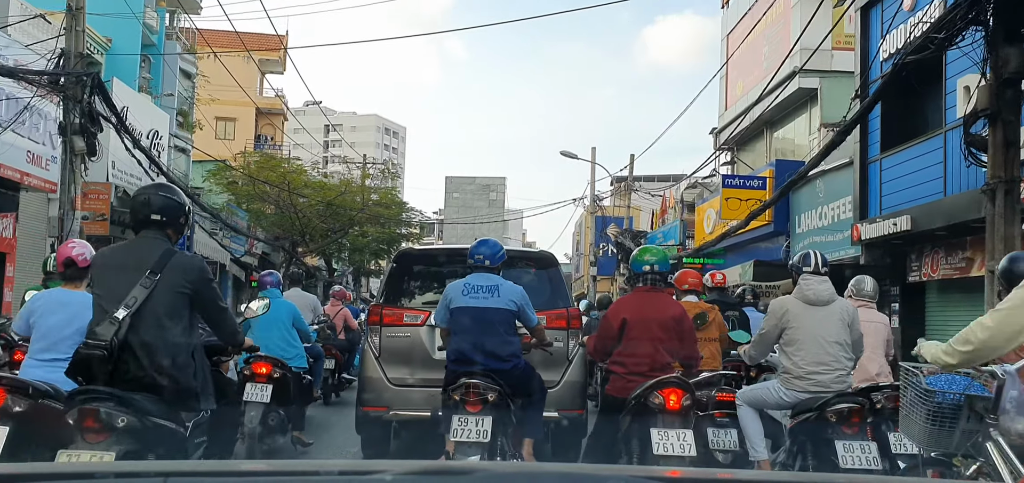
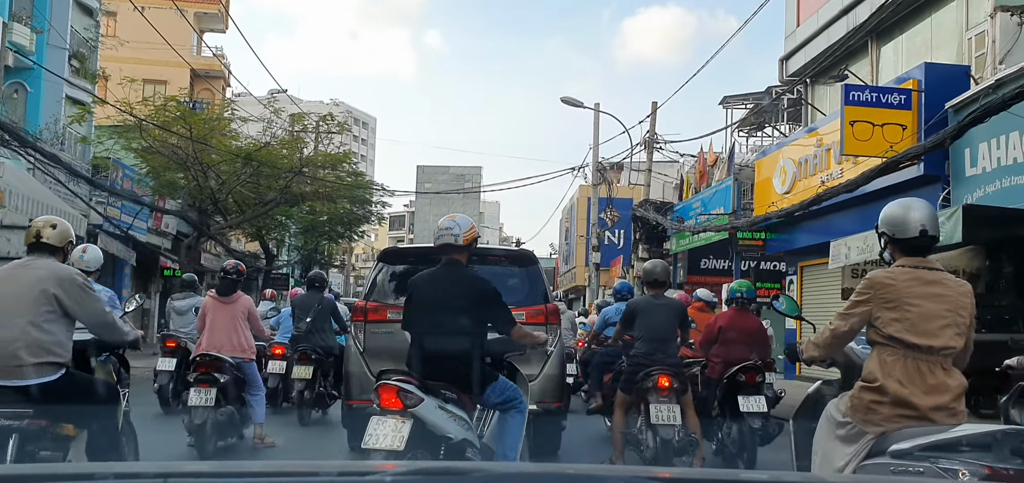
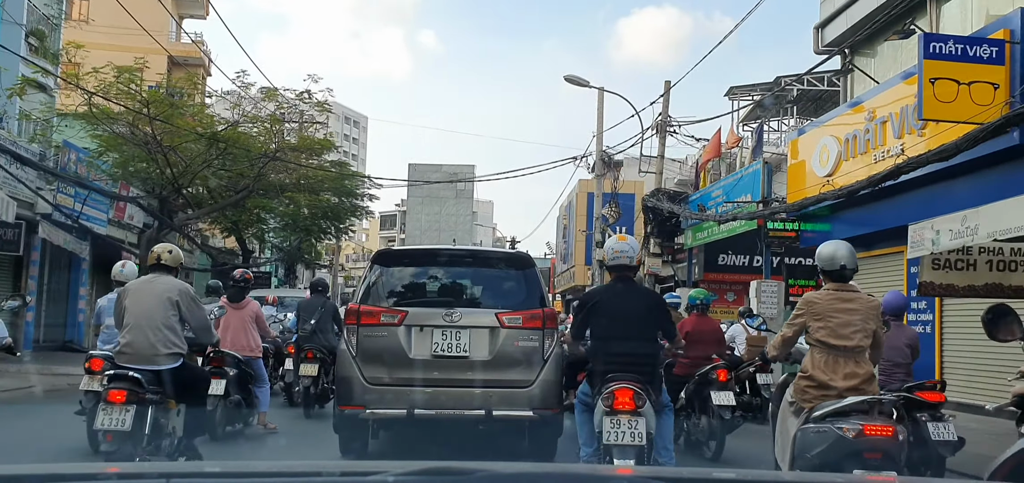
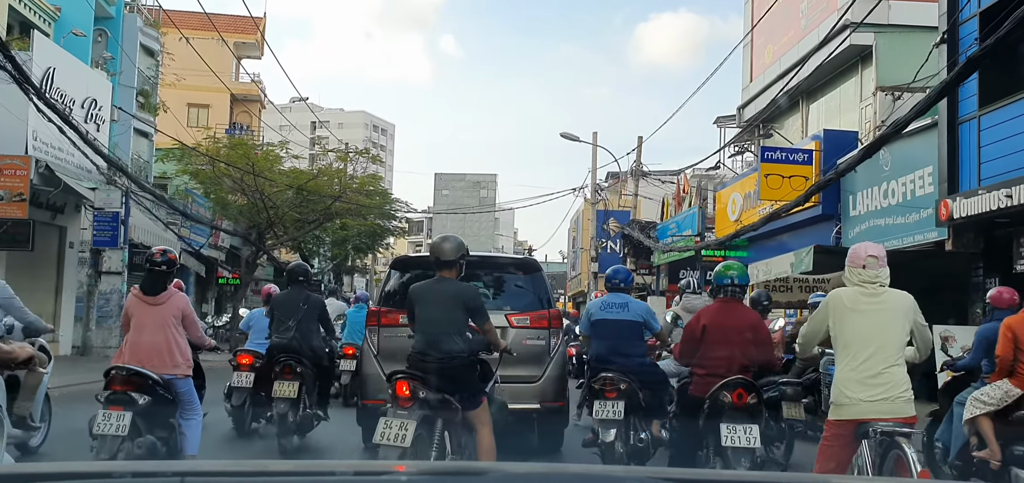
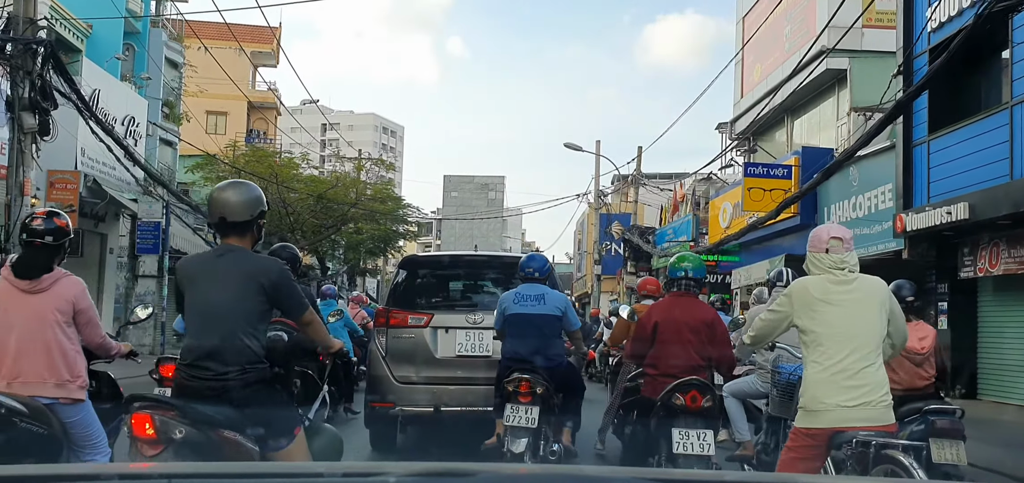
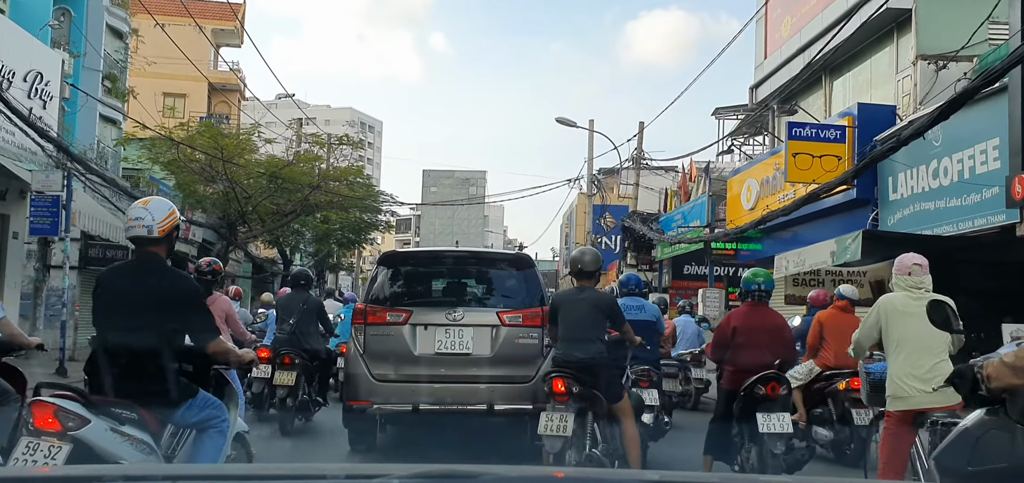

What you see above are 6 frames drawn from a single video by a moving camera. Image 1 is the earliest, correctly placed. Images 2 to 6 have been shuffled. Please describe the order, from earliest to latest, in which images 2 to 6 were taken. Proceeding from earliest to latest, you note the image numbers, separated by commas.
5, 4, 6, 2, 3
